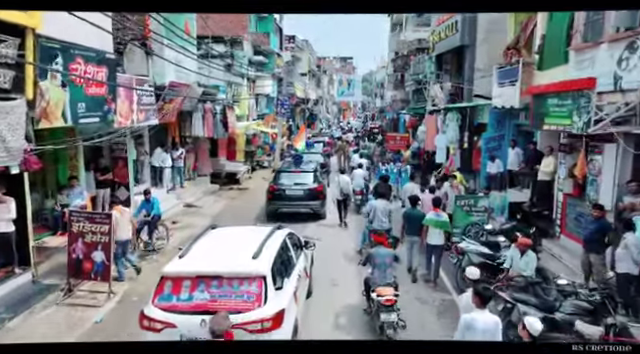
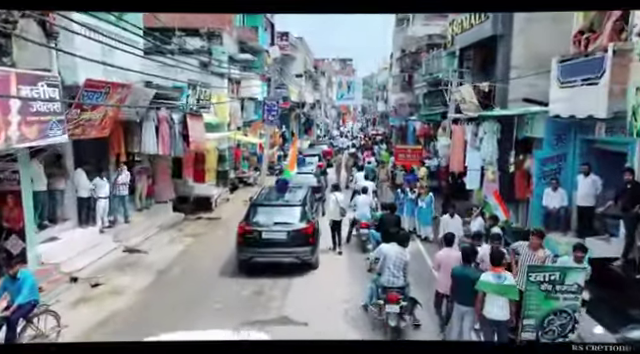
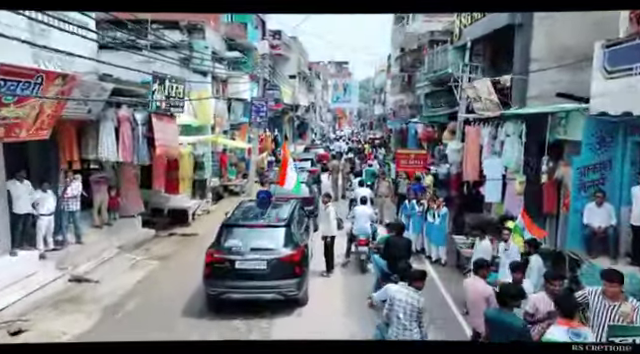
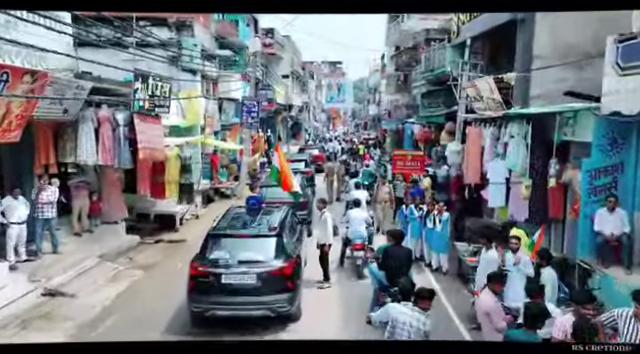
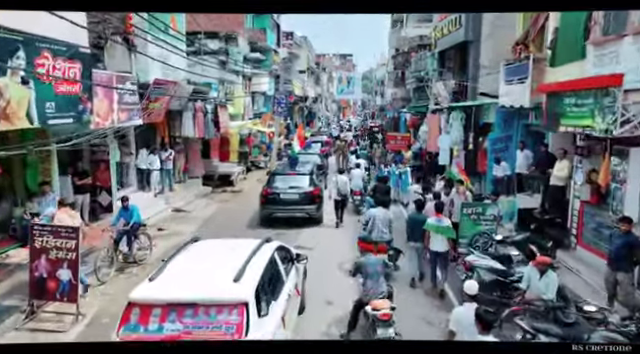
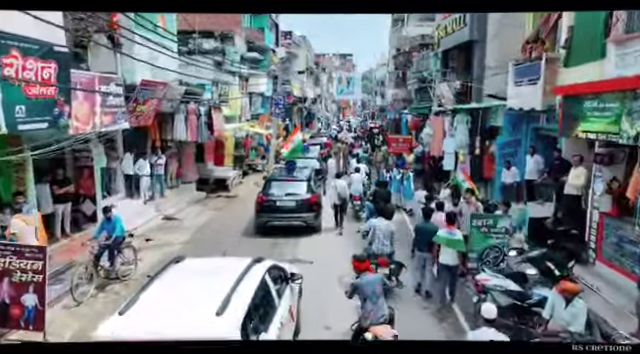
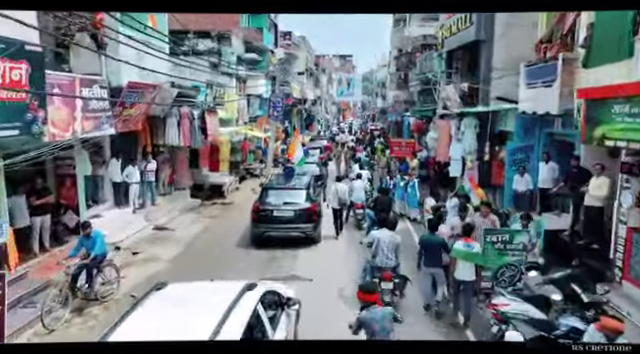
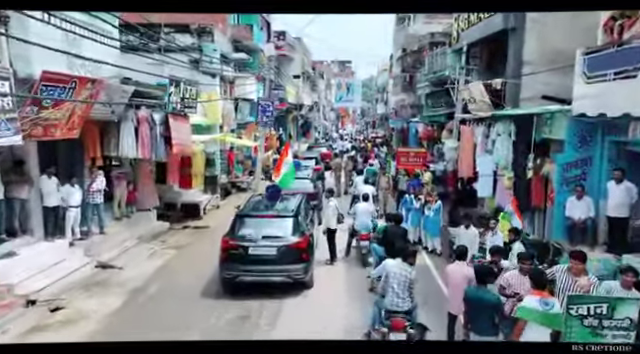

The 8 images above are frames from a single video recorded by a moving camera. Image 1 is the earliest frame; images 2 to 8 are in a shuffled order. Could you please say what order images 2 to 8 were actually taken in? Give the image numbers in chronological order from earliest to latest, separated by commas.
5, 6, 7, 2, 8, 3, 4
